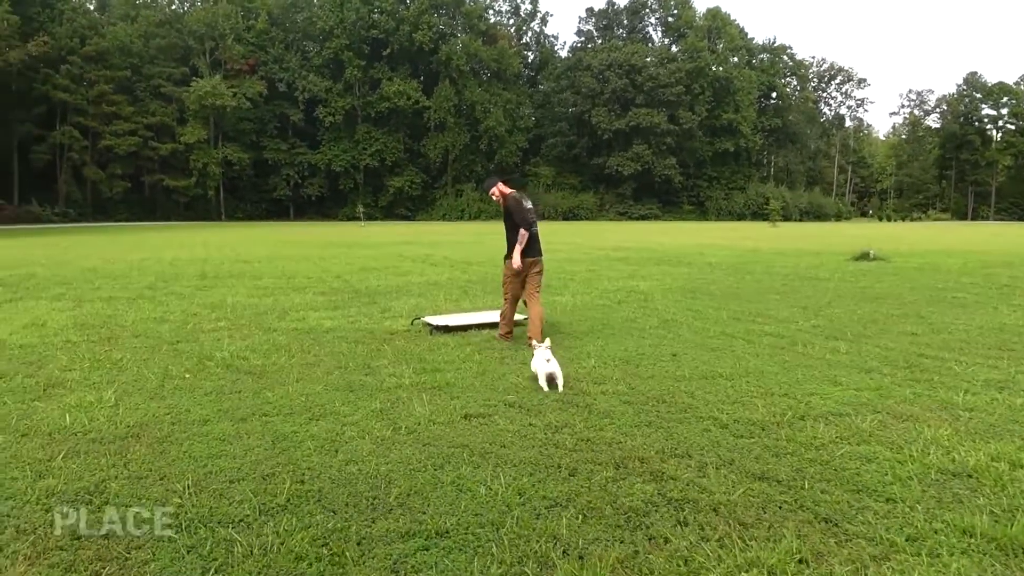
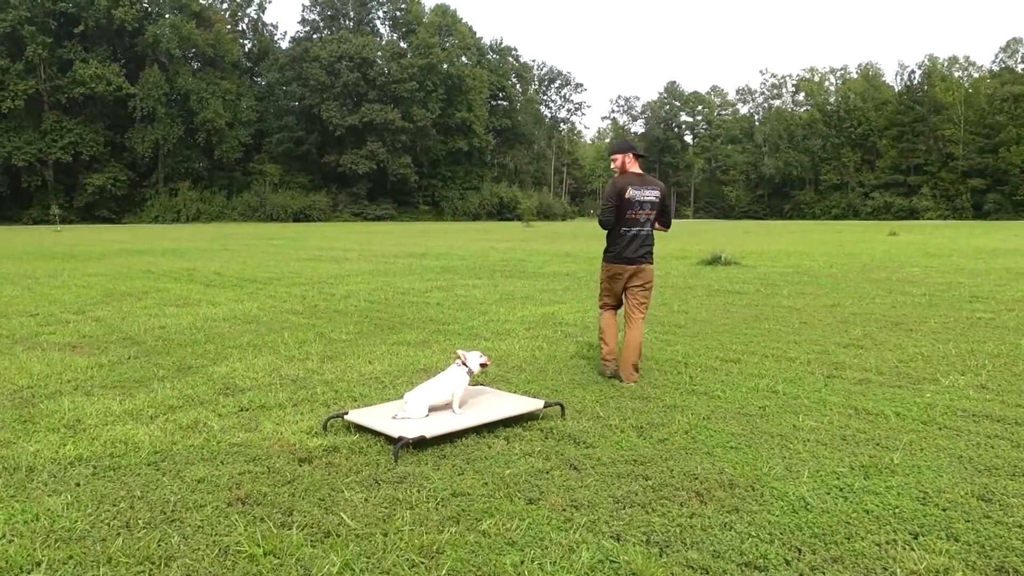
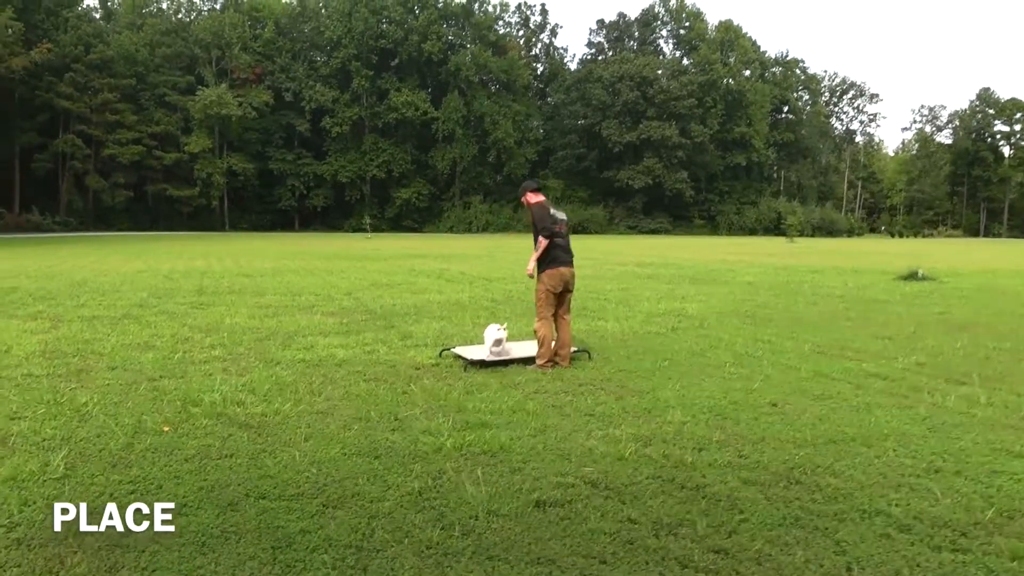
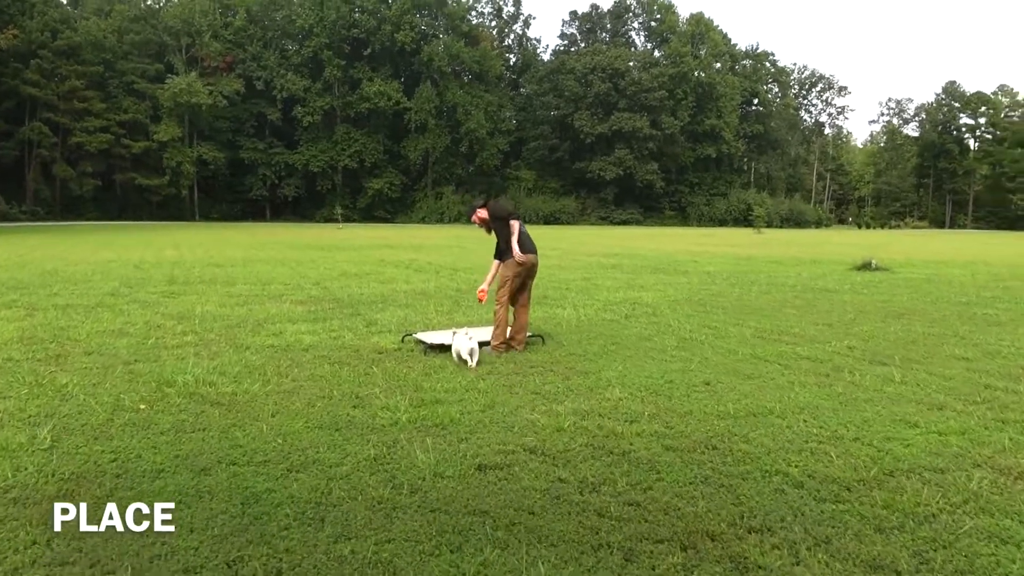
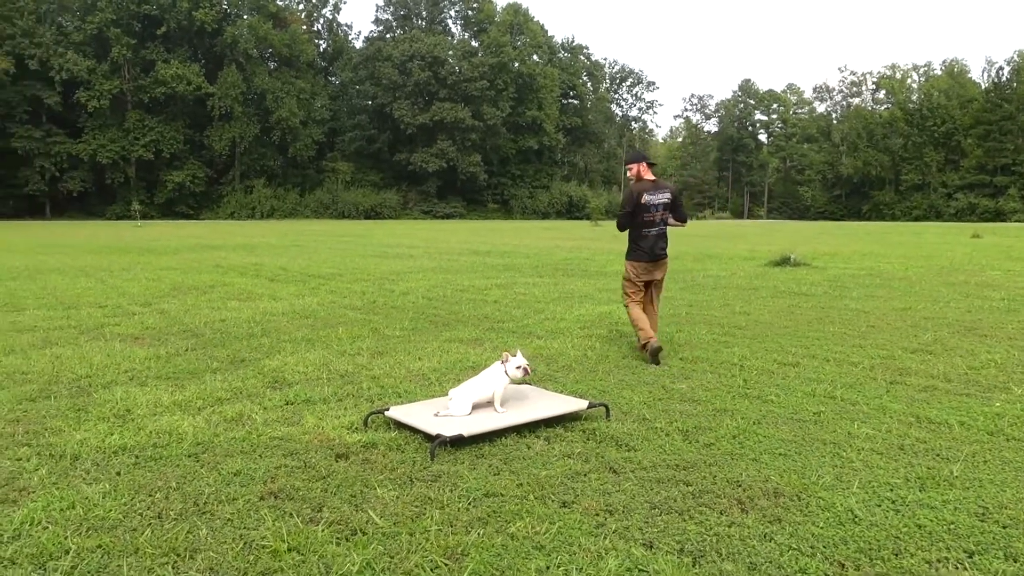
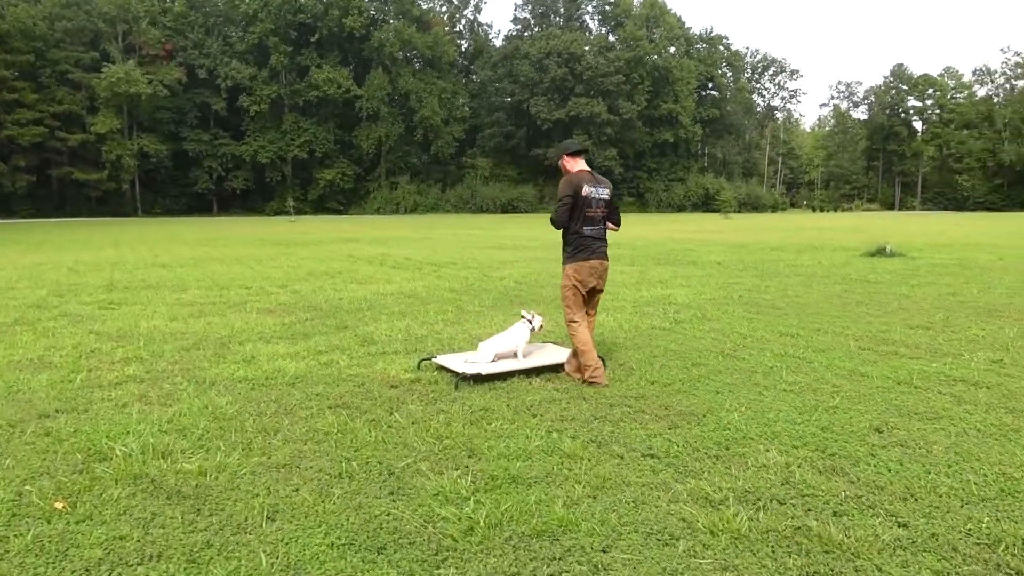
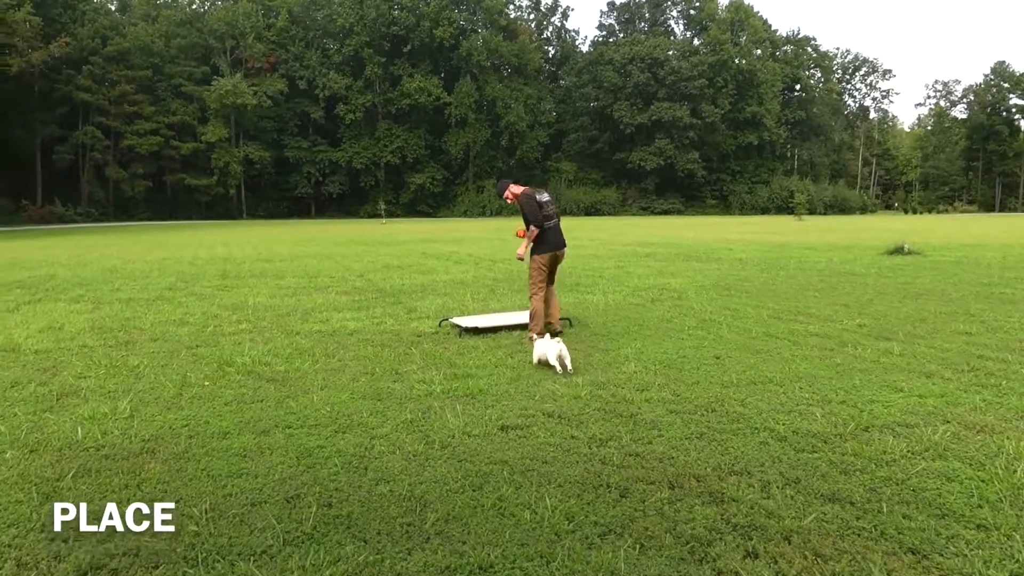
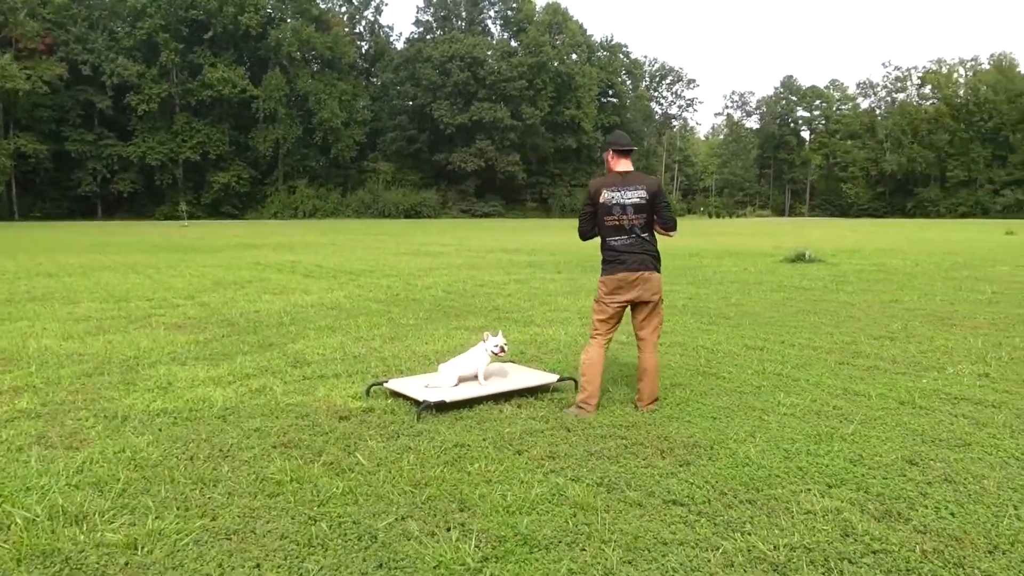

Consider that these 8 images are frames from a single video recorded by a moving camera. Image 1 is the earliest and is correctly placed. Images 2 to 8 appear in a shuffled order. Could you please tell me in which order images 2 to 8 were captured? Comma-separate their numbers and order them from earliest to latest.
7, 4, 3, 6, 8, 2, 5
